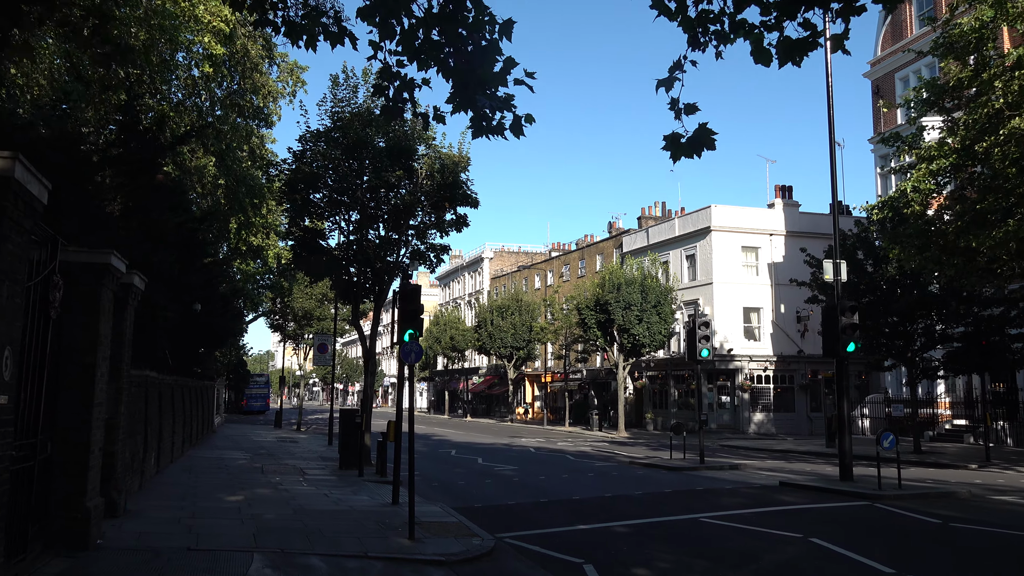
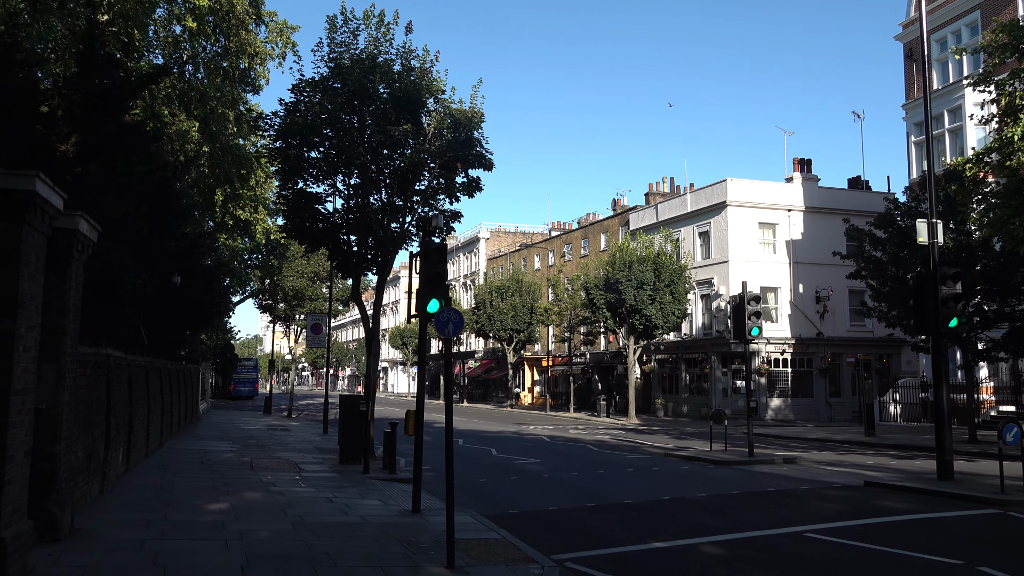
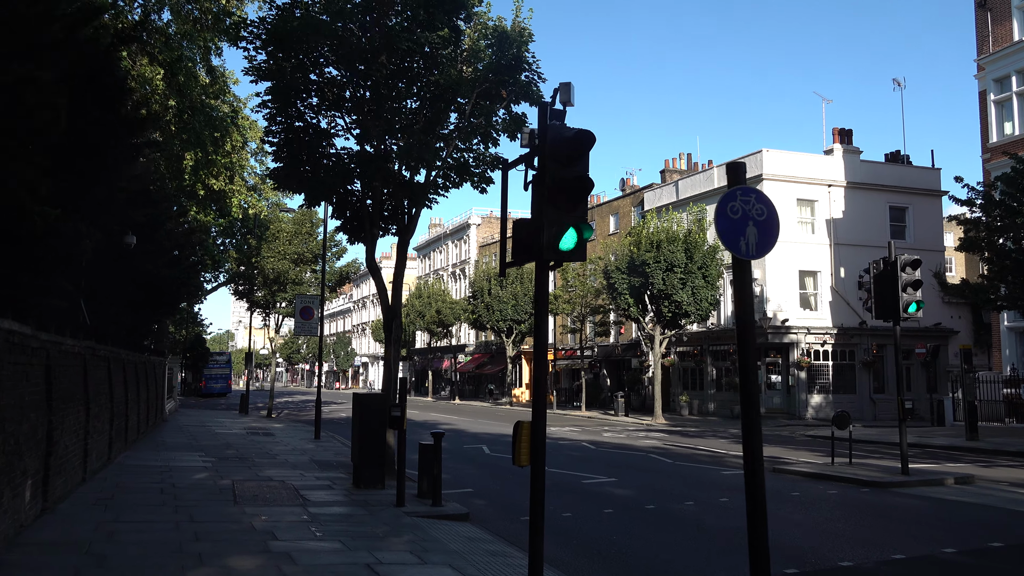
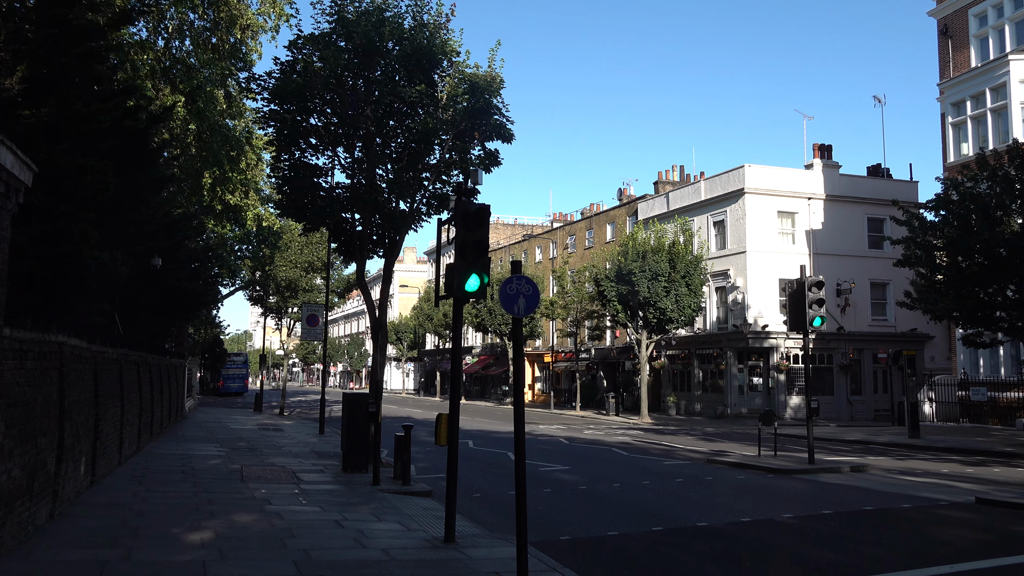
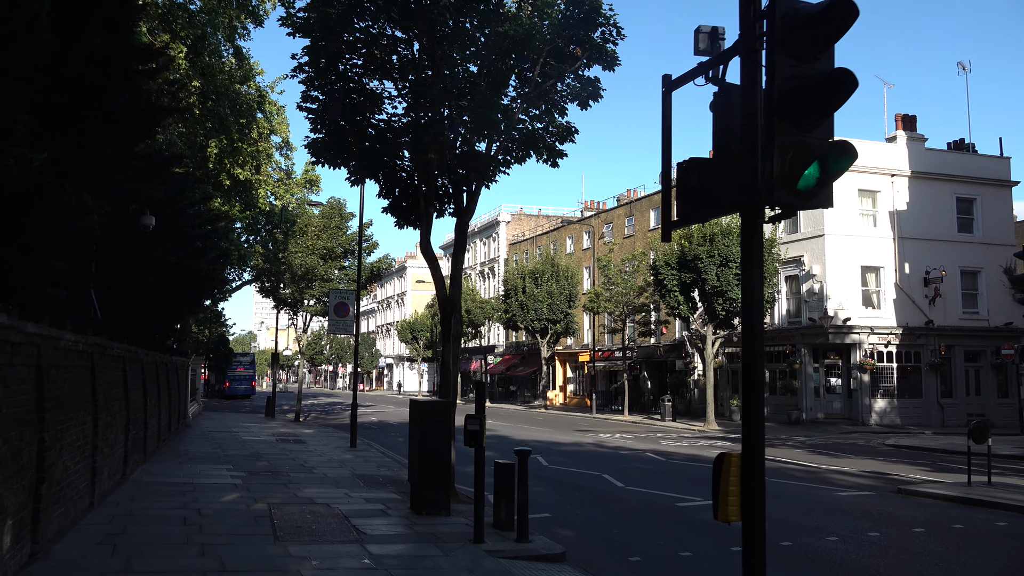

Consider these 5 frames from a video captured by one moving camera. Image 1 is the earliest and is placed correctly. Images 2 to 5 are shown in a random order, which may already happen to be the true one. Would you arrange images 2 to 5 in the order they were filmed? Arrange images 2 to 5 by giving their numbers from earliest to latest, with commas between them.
2, 4, 3, 5
